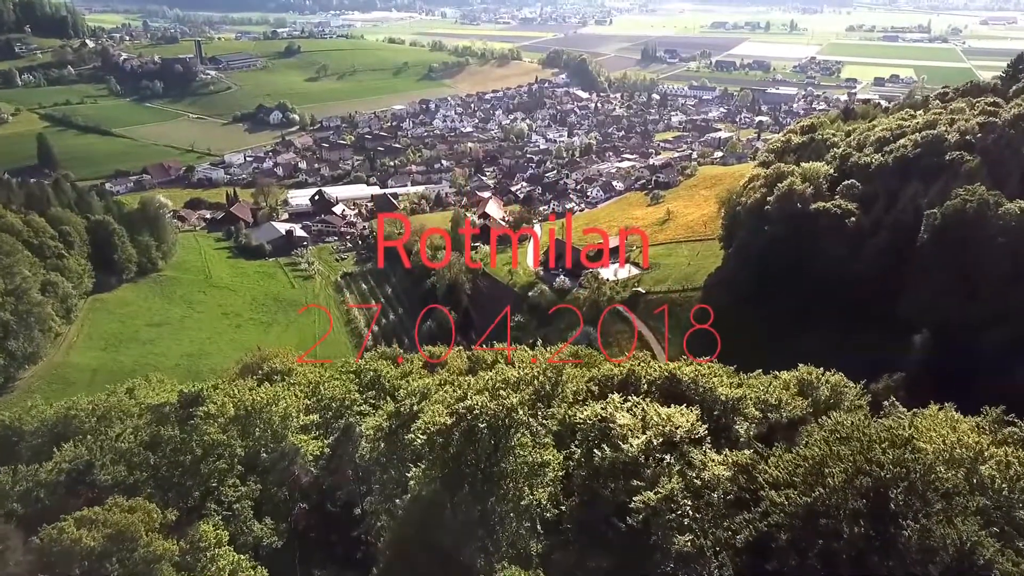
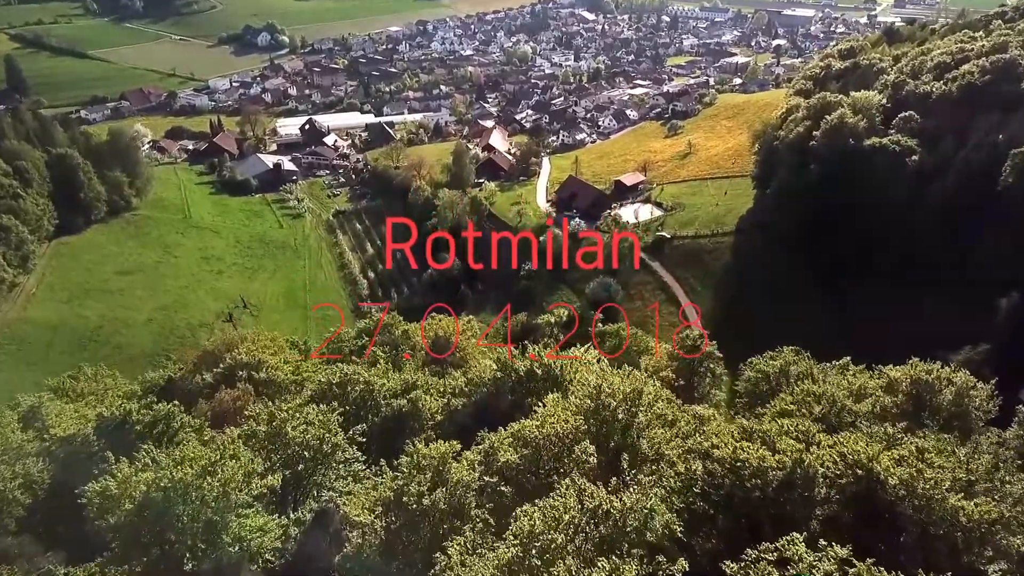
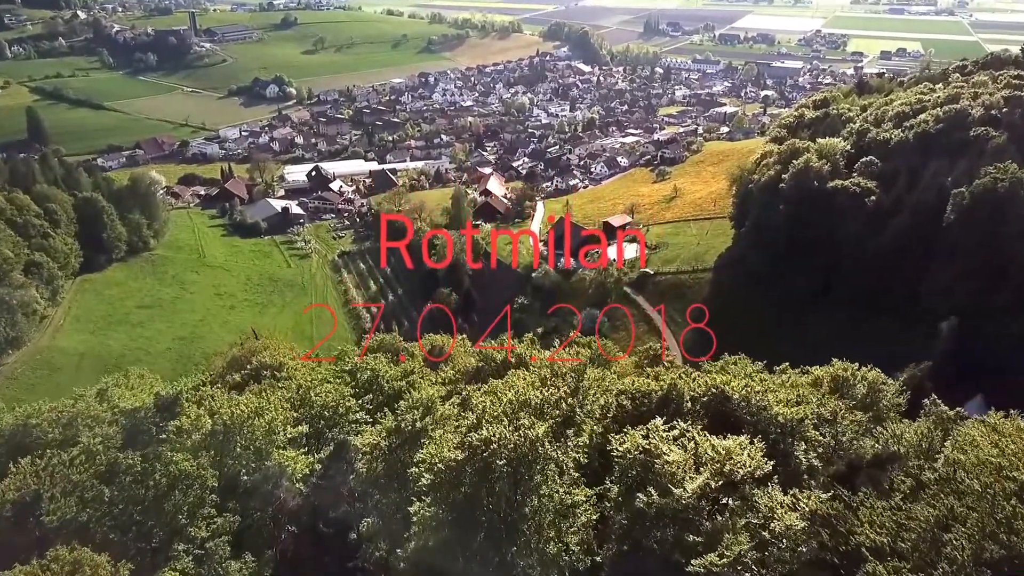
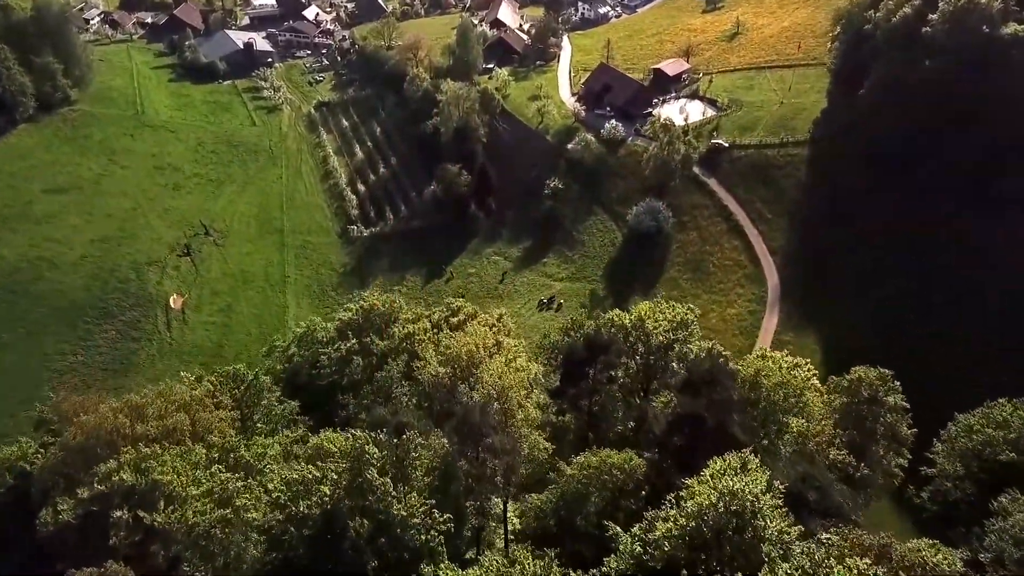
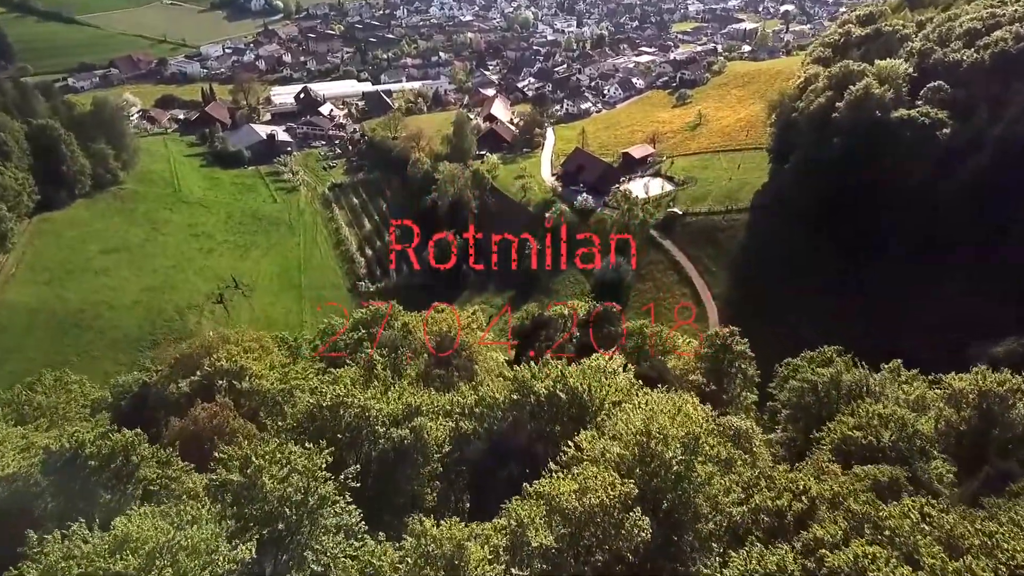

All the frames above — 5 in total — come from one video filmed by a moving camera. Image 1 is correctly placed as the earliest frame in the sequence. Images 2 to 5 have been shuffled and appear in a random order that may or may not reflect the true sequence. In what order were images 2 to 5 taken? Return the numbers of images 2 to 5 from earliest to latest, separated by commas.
3, 2, 5, 4
